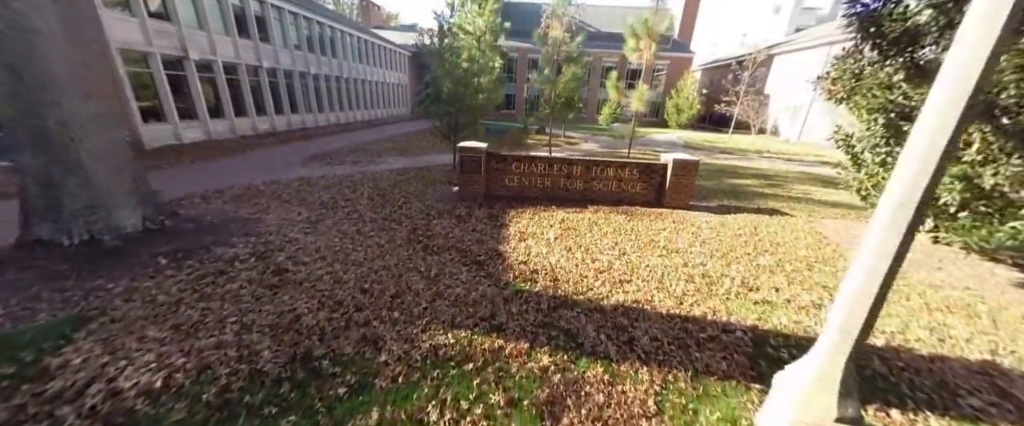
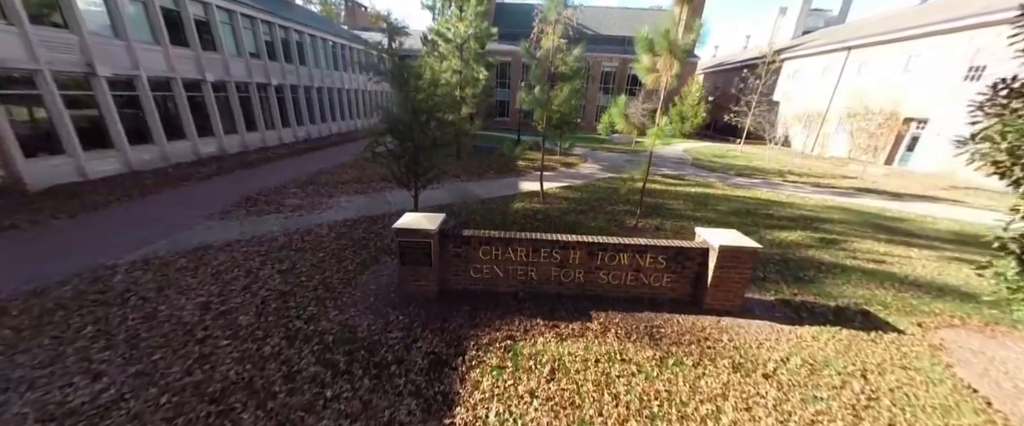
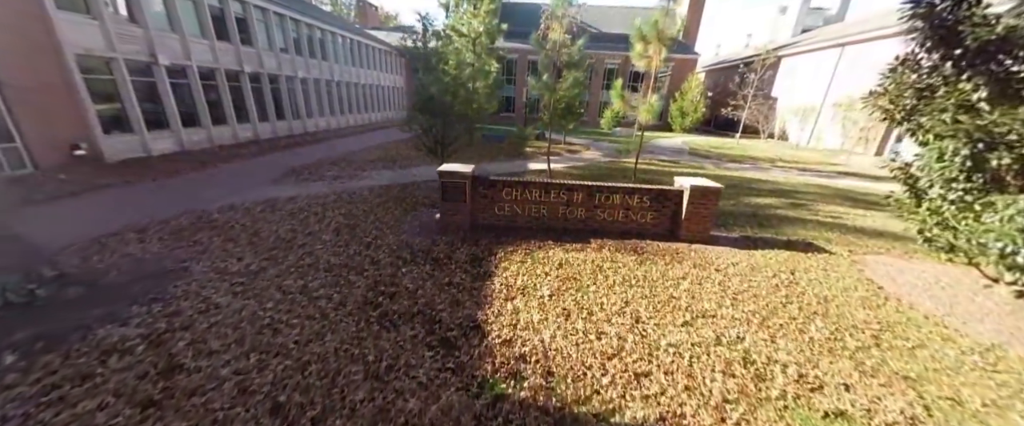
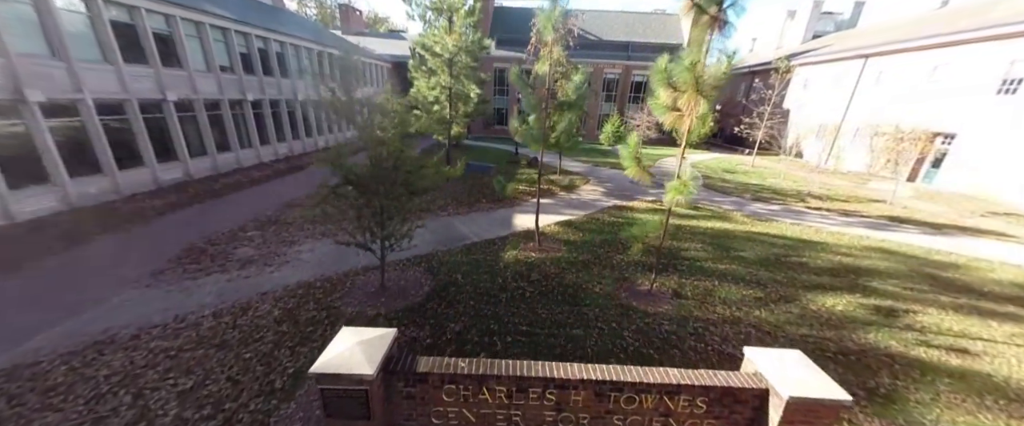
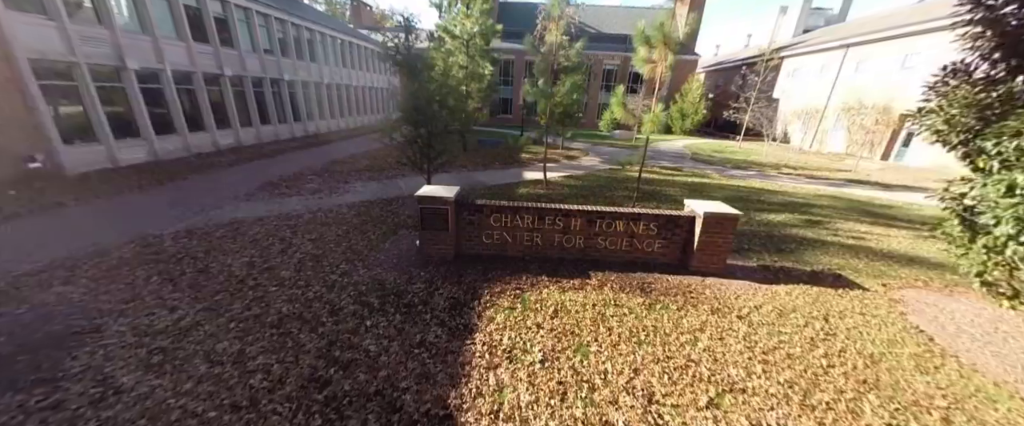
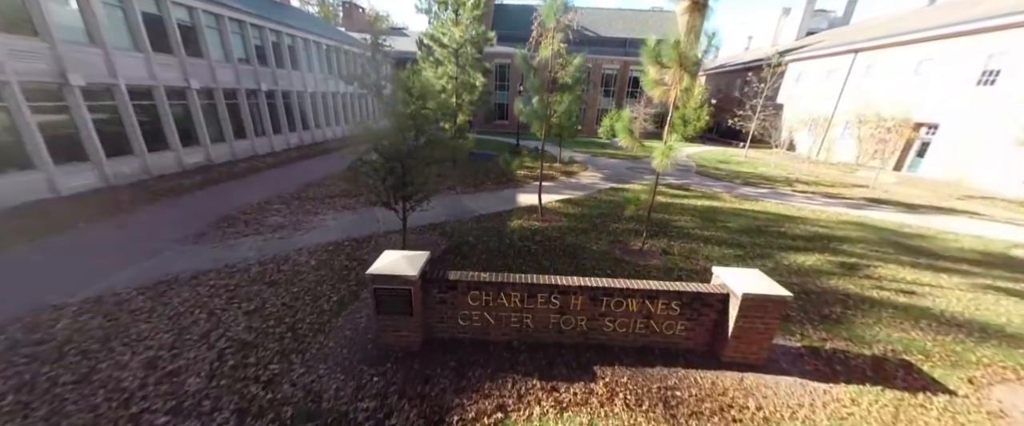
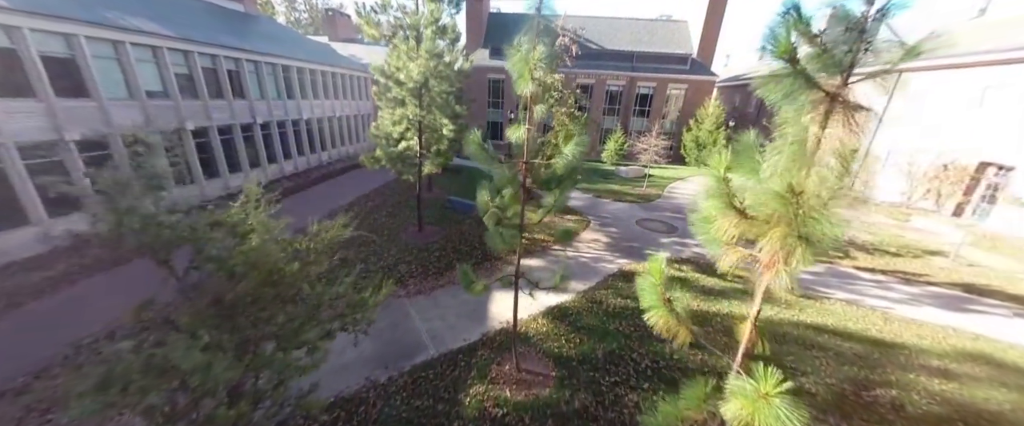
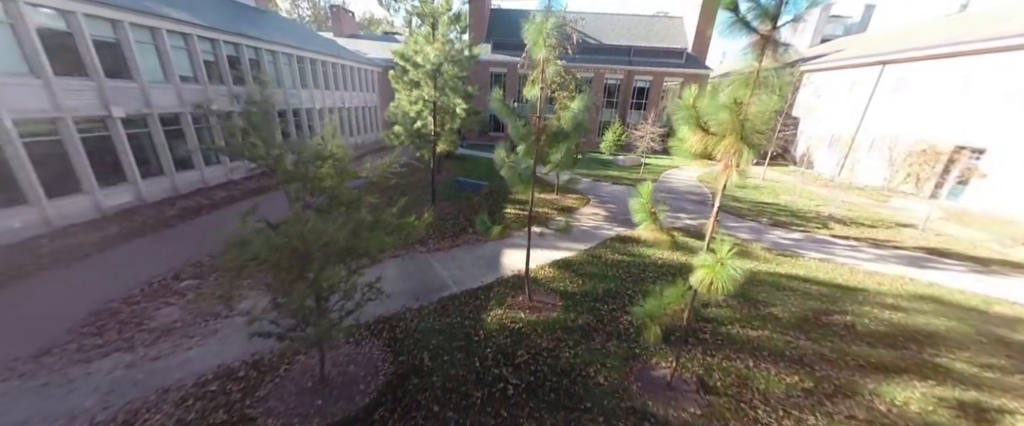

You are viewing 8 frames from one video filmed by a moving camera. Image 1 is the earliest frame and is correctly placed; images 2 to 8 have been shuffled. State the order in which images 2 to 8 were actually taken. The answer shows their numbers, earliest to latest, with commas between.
3, 5, 2, 6, 4, 8, 7
